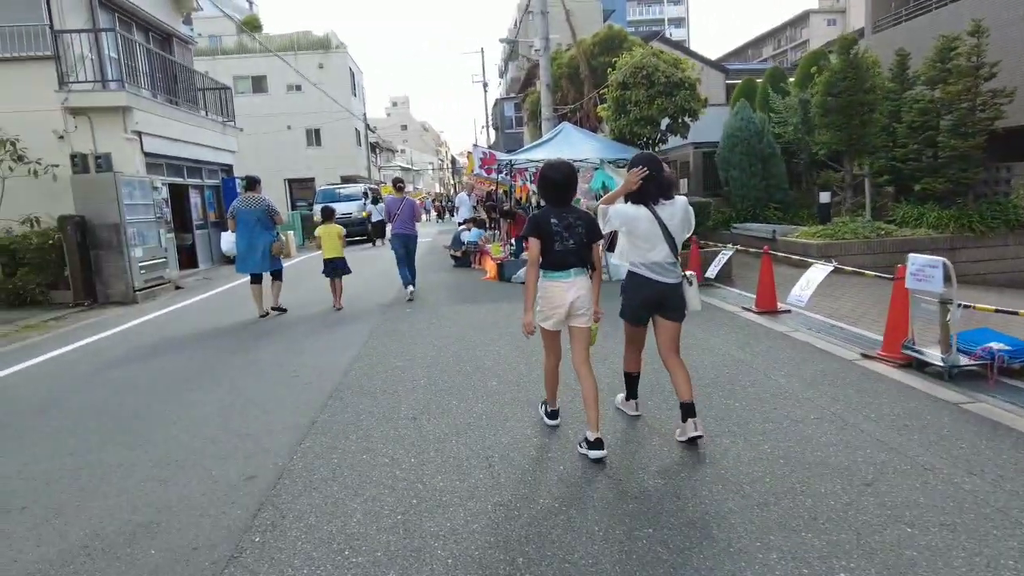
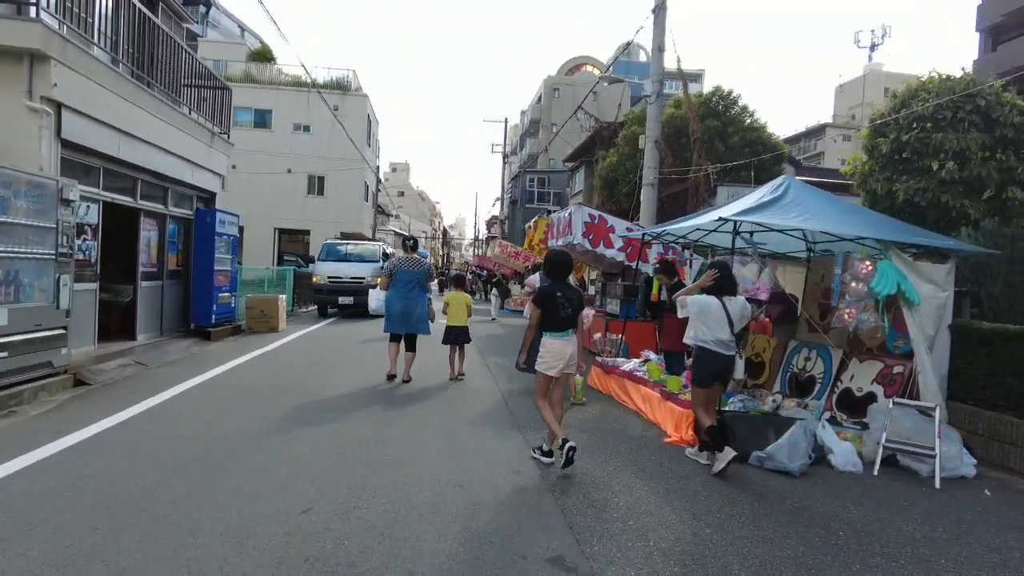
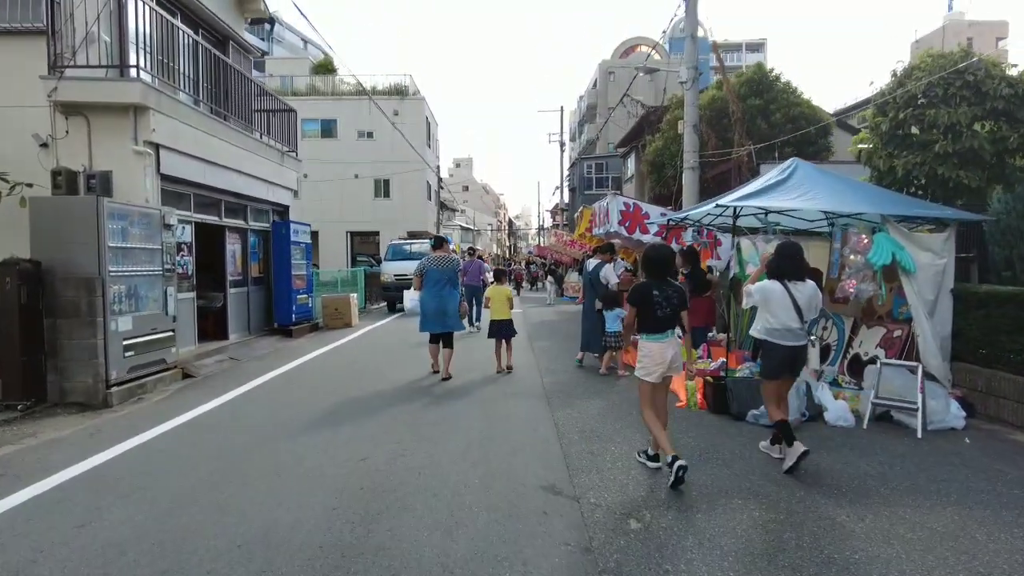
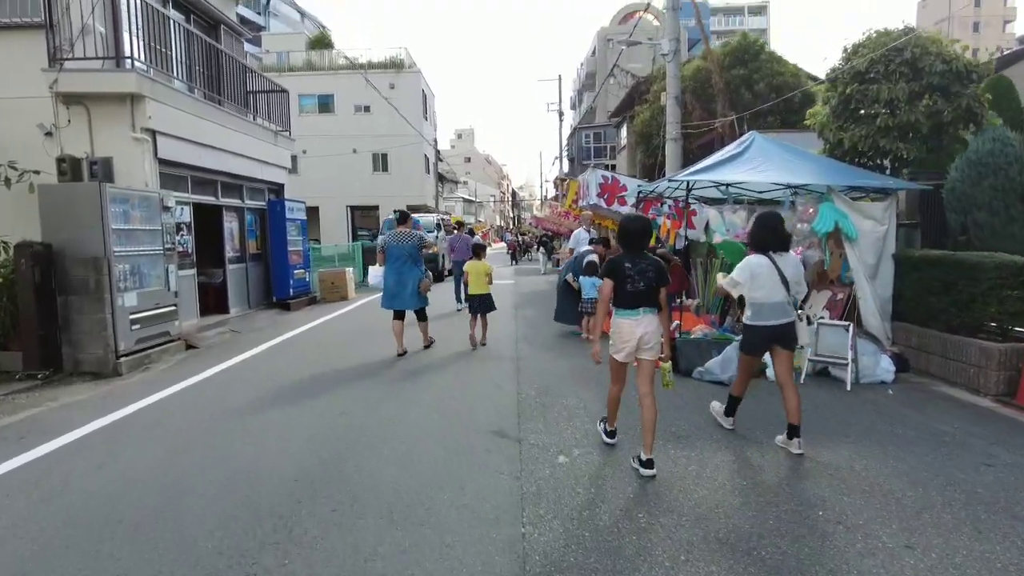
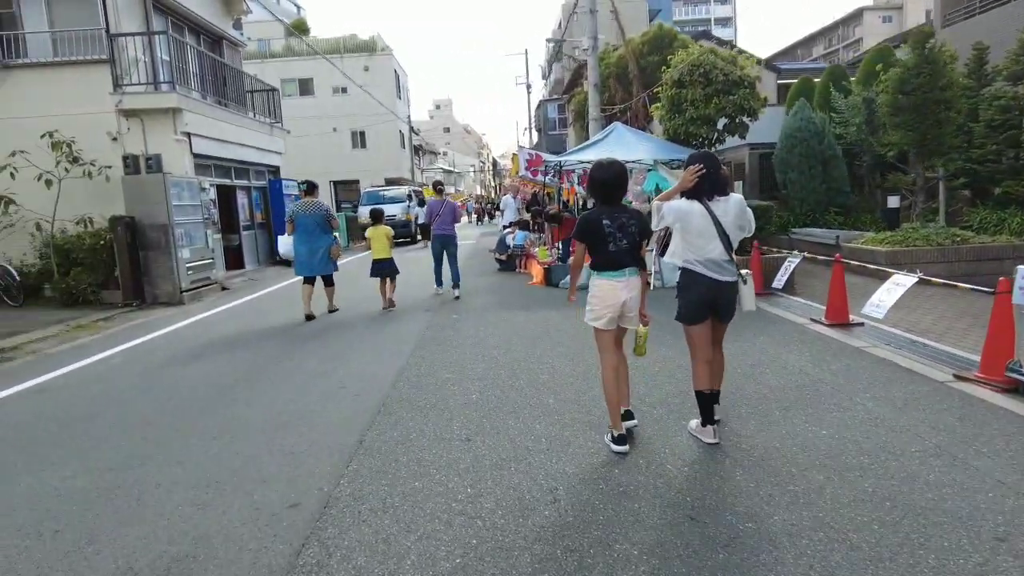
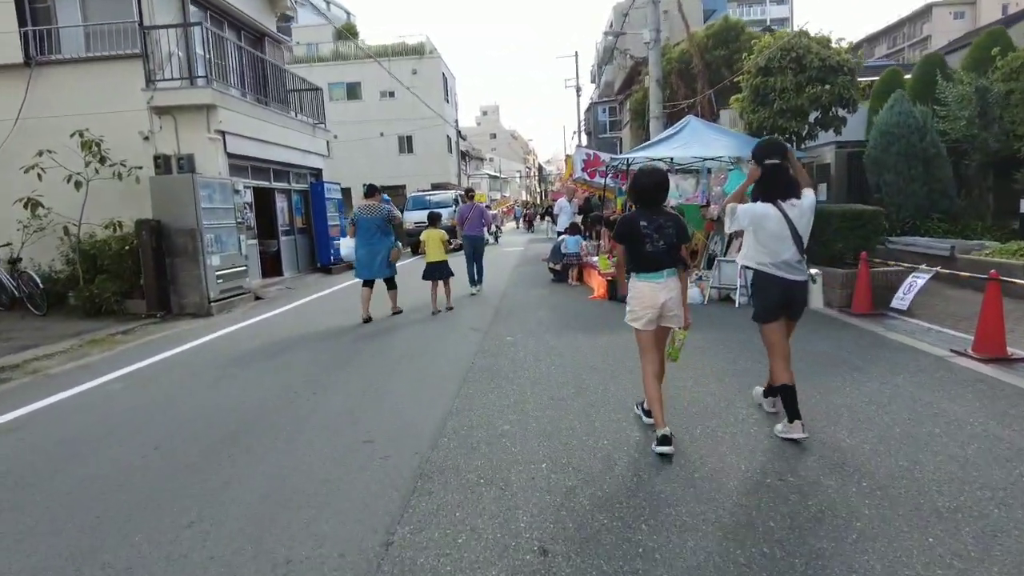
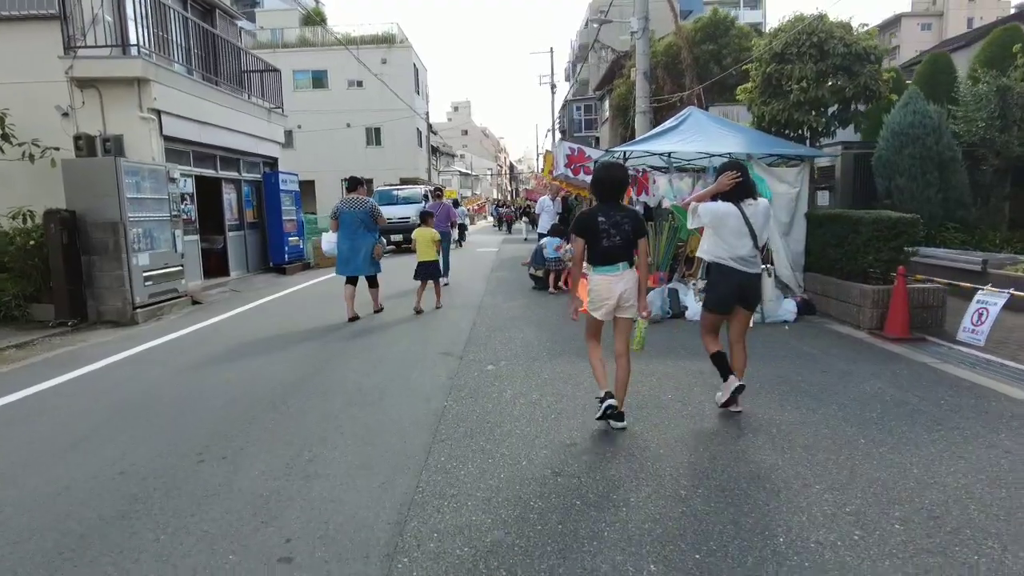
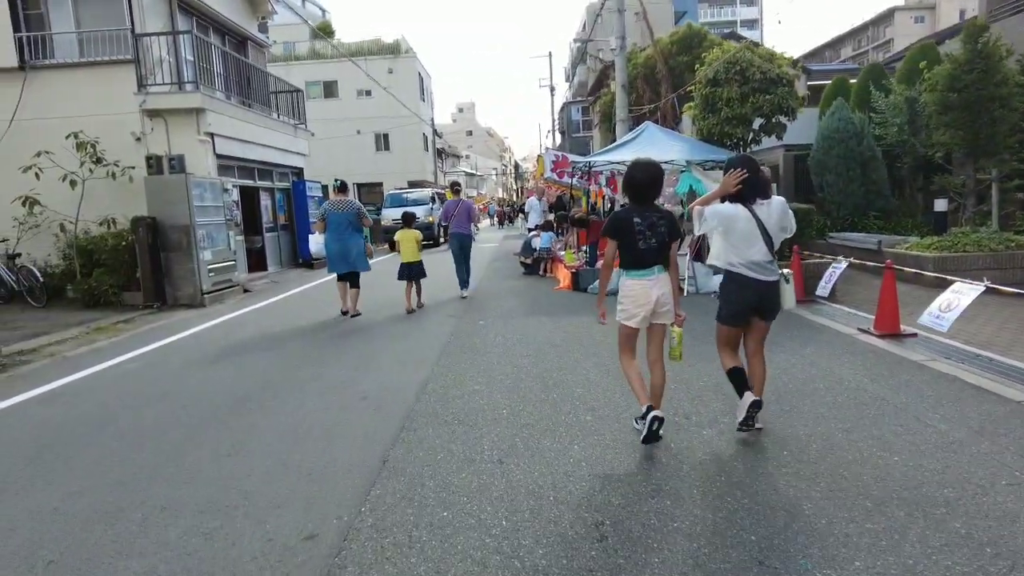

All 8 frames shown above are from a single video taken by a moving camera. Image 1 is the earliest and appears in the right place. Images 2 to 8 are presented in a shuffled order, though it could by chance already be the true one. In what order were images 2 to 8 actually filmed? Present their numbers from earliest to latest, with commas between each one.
5, 8, 6, 7, 4, 3, 2
